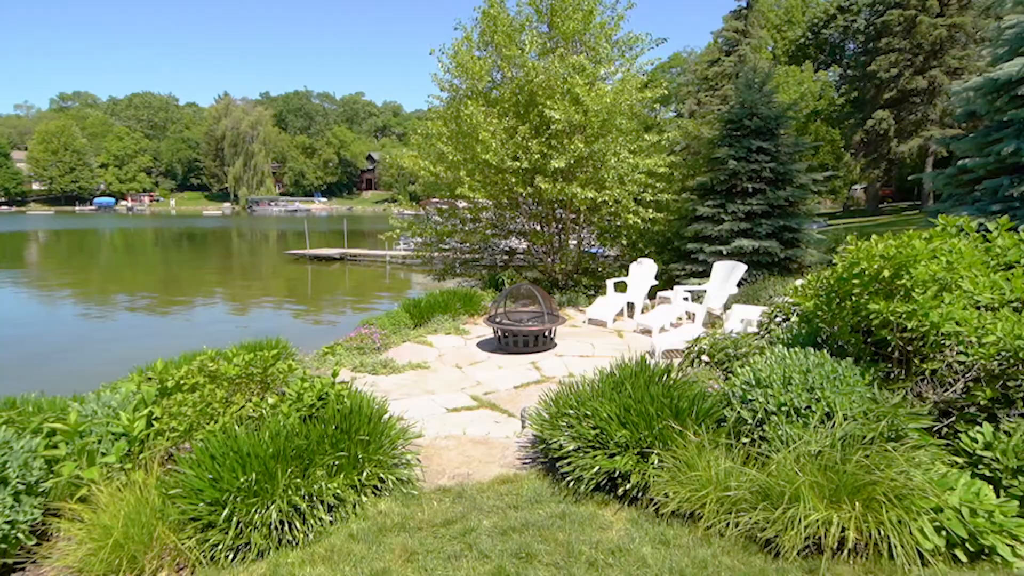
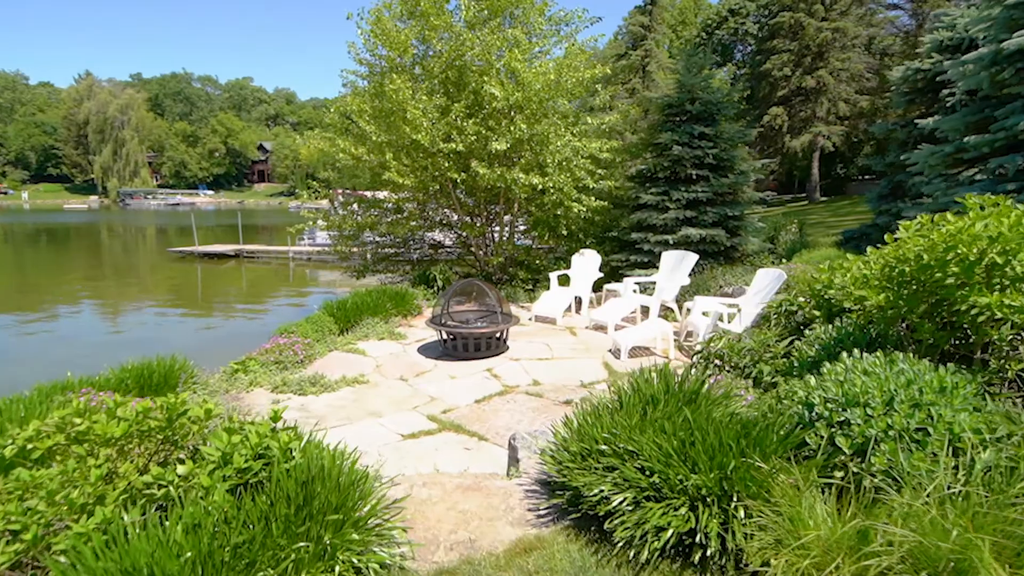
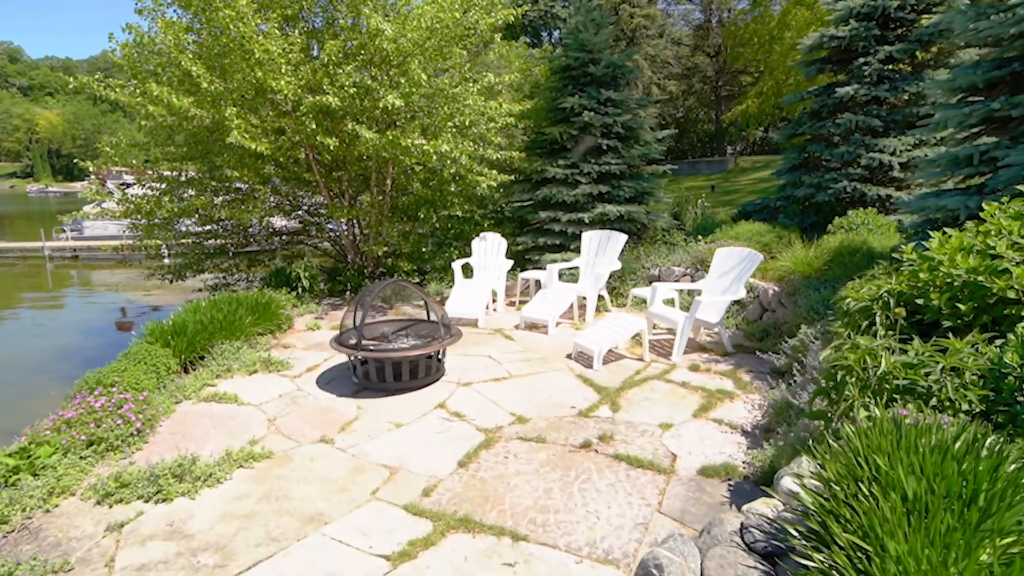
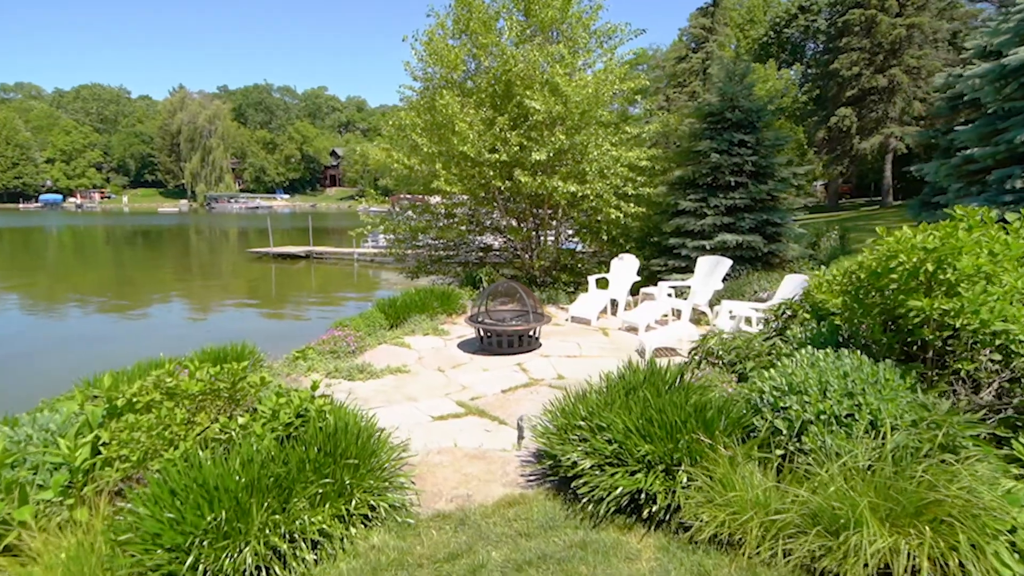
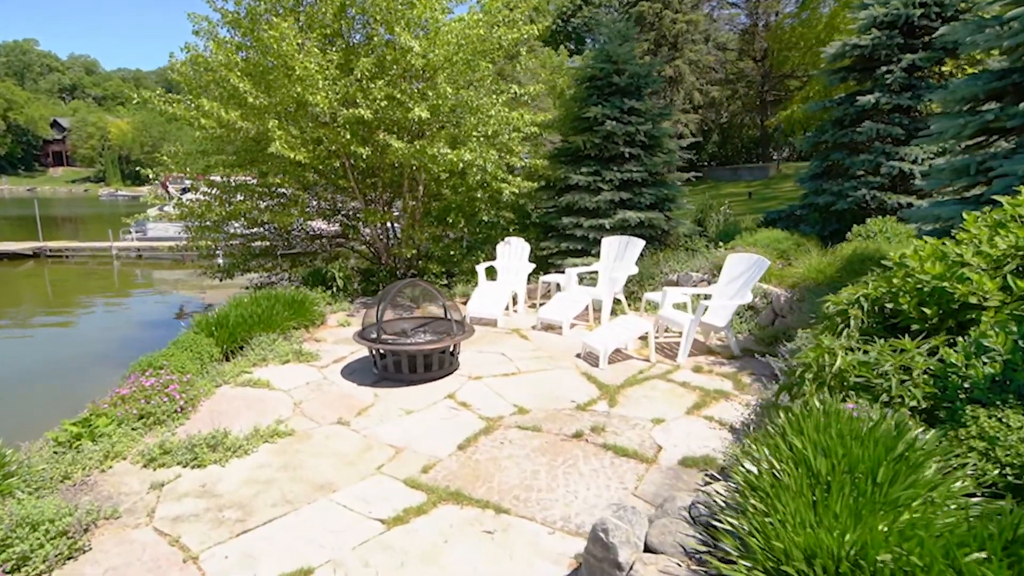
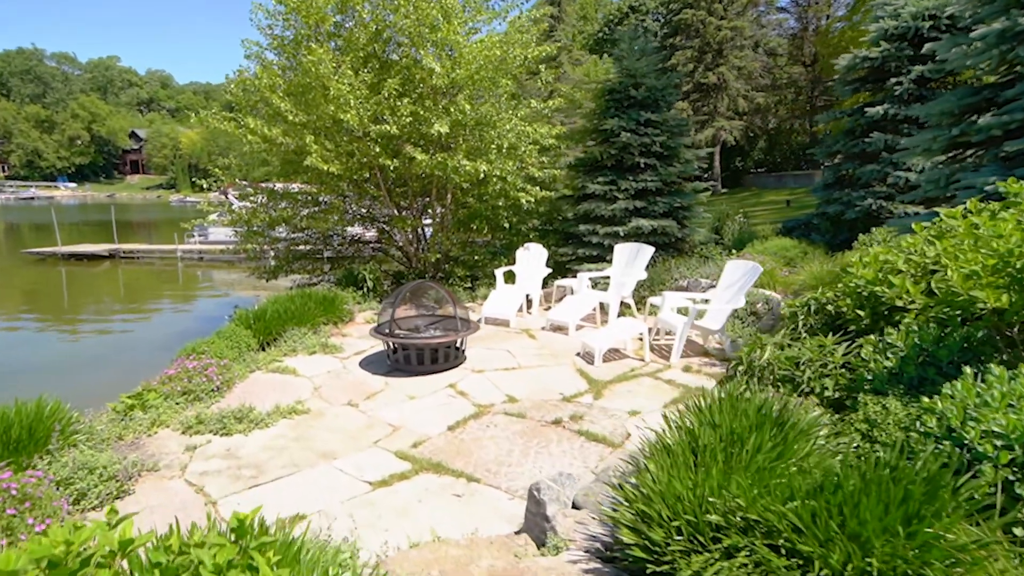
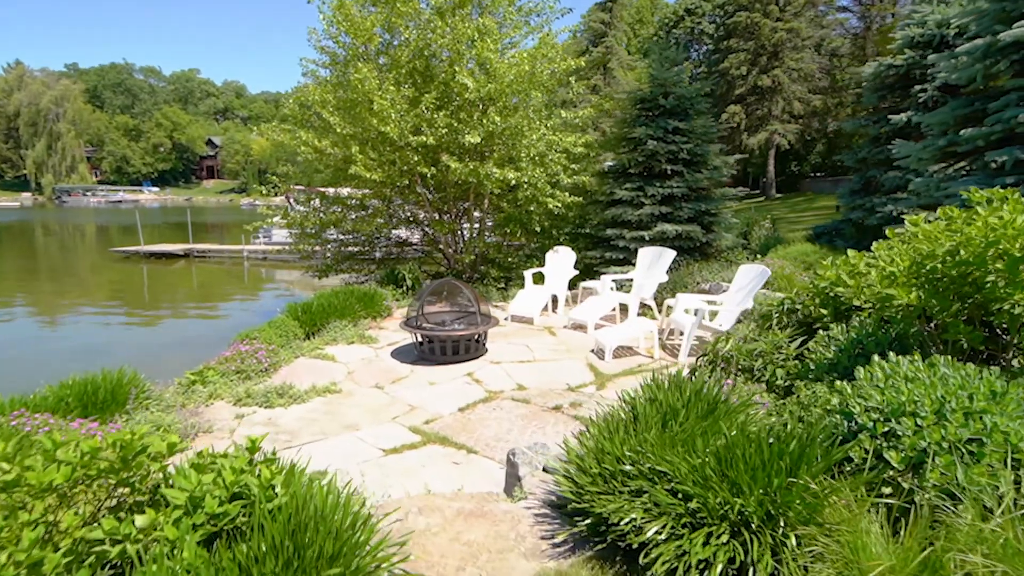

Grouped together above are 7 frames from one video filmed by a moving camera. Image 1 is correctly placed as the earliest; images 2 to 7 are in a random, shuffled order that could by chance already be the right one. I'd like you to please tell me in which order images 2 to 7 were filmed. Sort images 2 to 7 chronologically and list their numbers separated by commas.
4, 2, 7, 6, 5, 3
